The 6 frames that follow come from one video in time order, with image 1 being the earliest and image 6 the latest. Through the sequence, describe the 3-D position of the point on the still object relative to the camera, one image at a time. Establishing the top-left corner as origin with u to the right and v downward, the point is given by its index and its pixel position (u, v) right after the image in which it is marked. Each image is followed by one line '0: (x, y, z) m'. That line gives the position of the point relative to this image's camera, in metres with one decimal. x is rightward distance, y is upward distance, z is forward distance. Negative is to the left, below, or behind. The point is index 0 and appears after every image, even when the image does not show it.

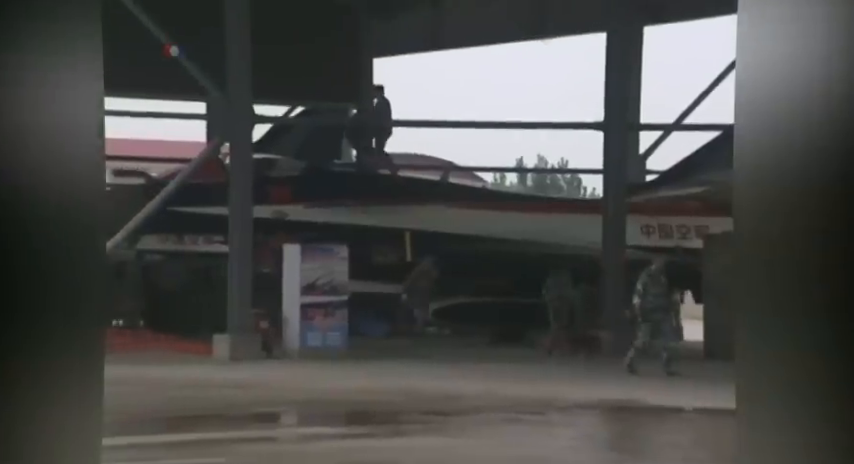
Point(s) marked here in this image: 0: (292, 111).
0: (-0.2, +0.2, +3.1) m
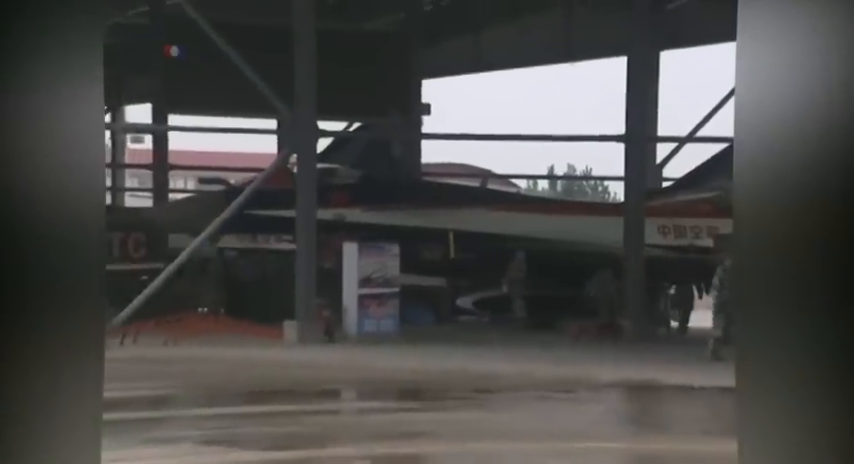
0: (-0.1, +0.2, +3.6) m
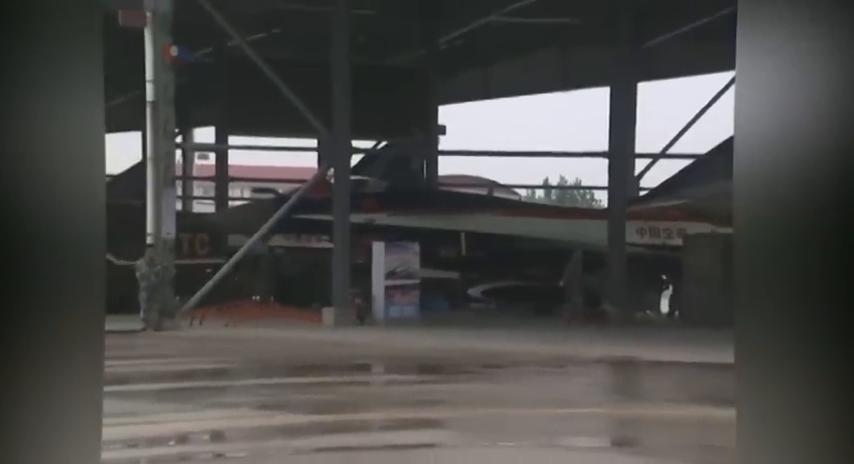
0: (-0.1, +0.2, +4.3) m
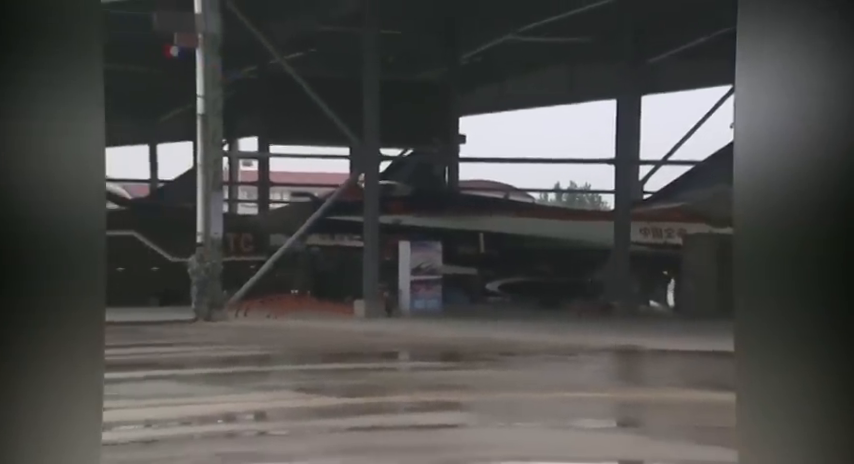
0: (-0.1, +0.2, +4.8) m
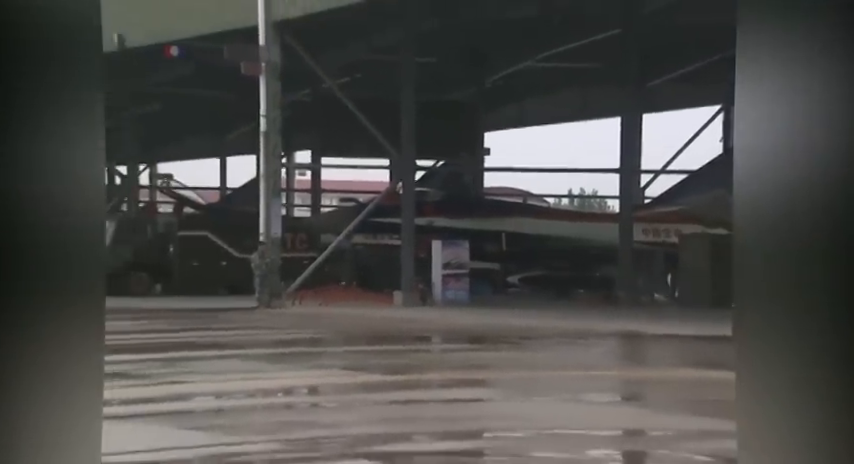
0: (0.0, +0.2, +5.5) m
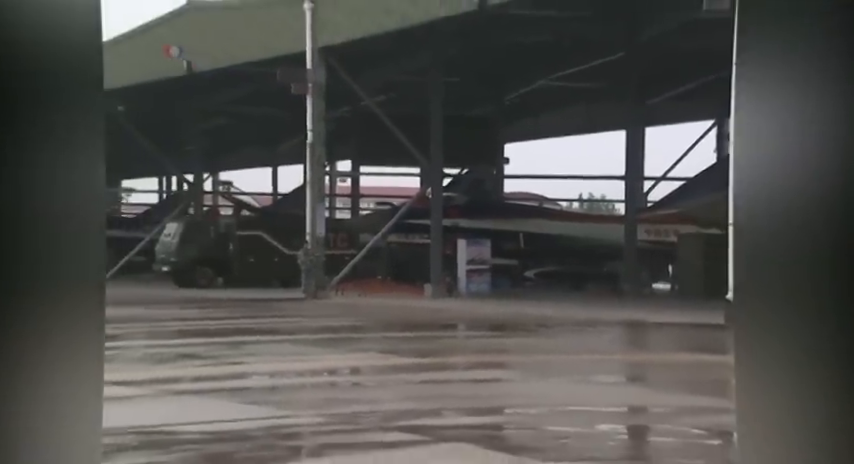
0: (+0.1, +0.2, +6.2) m
